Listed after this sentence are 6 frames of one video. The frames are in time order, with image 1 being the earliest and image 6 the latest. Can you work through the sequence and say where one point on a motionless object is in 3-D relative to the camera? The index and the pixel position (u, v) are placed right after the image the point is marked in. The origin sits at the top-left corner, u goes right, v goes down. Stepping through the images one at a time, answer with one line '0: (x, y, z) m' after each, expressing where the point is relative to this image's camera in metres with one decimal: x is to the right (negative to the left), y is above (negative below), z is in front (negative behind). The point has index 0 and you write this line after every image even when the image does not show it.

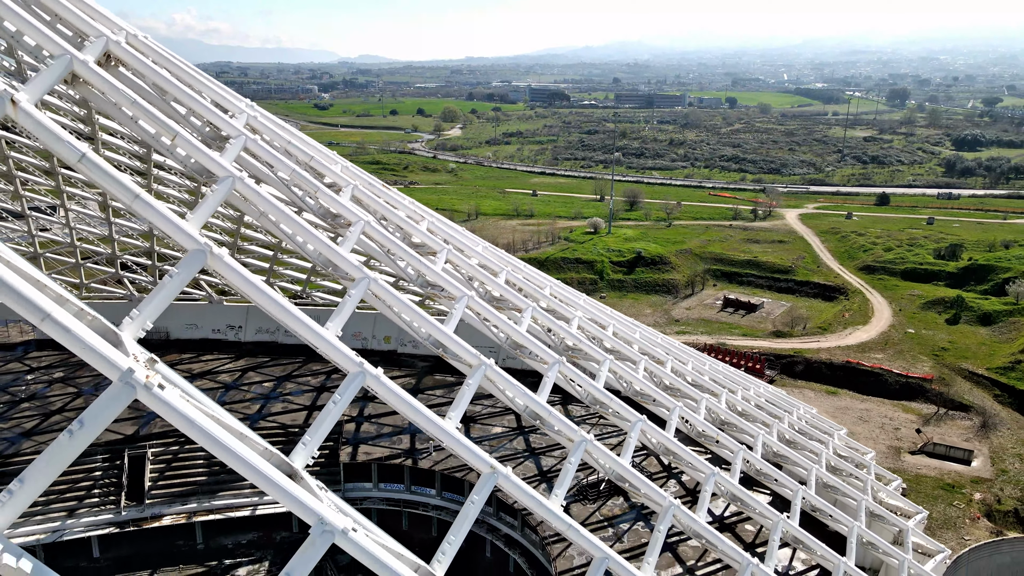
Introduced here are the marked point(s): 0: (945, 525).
0: (+11.0, -6.1, +18.8) m
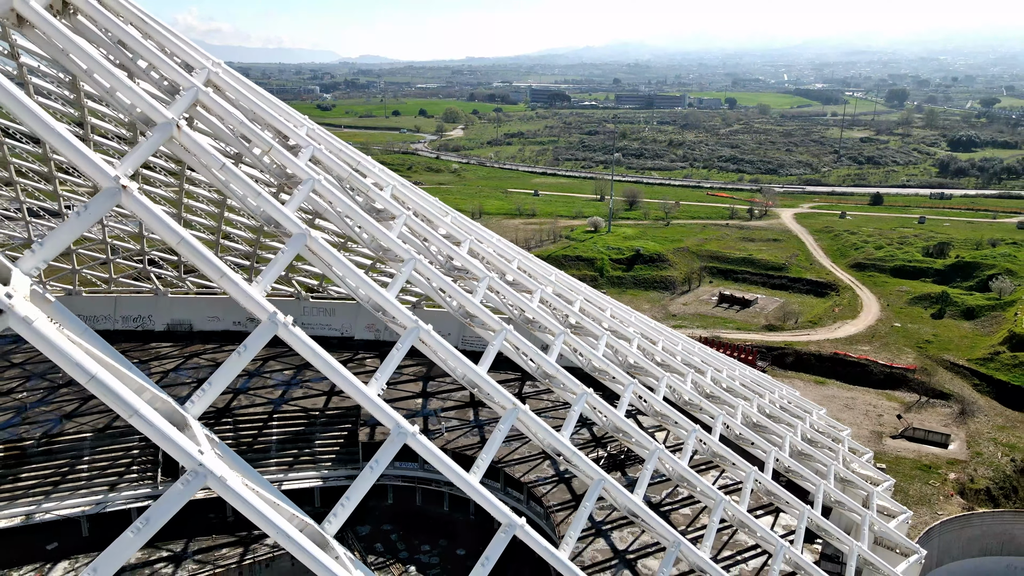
0: (+11.2, -5.9, +20.2) m
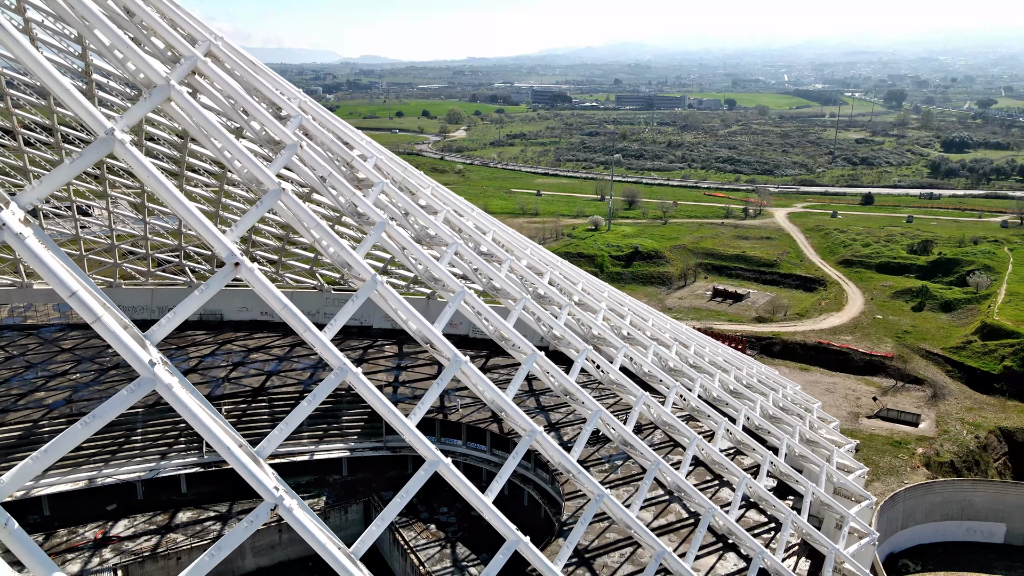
0: (+11.4, -5.6, +22.3) m
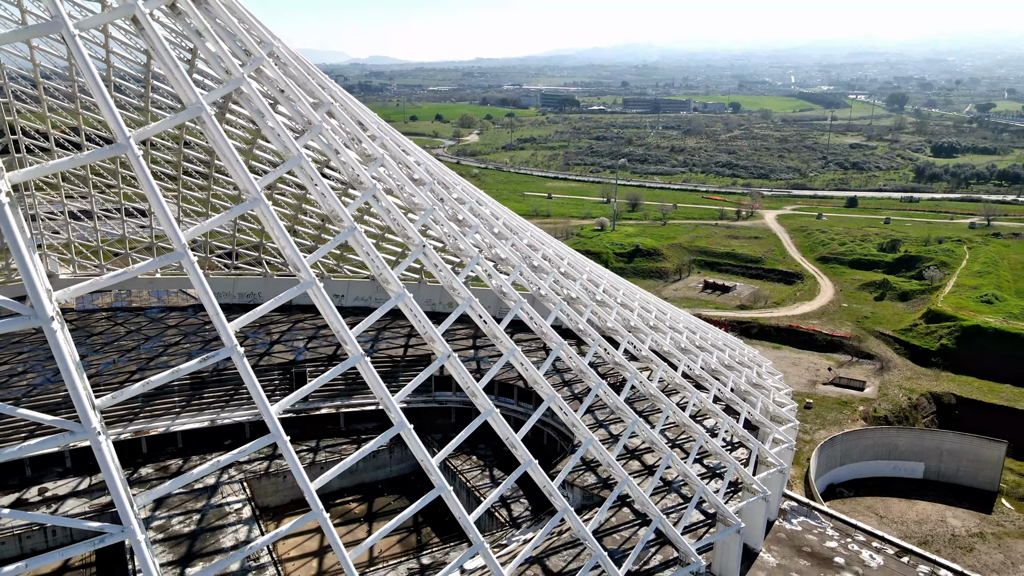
0: (+12.3, -5.2, +28.1) m
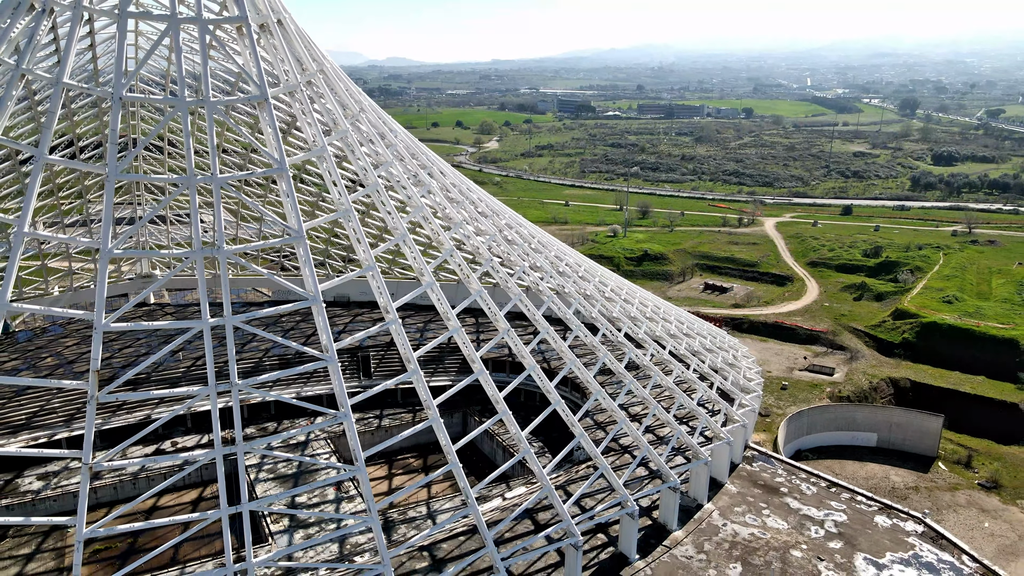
0: (+13.4, -5.2, +33.9) m
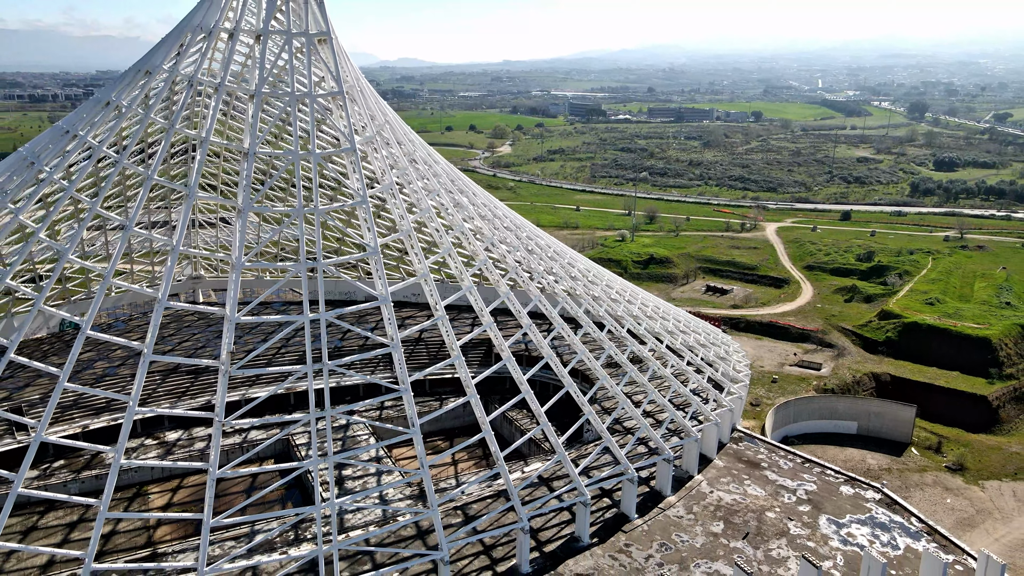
0: (+14.2, -5.3, +37.6) m
